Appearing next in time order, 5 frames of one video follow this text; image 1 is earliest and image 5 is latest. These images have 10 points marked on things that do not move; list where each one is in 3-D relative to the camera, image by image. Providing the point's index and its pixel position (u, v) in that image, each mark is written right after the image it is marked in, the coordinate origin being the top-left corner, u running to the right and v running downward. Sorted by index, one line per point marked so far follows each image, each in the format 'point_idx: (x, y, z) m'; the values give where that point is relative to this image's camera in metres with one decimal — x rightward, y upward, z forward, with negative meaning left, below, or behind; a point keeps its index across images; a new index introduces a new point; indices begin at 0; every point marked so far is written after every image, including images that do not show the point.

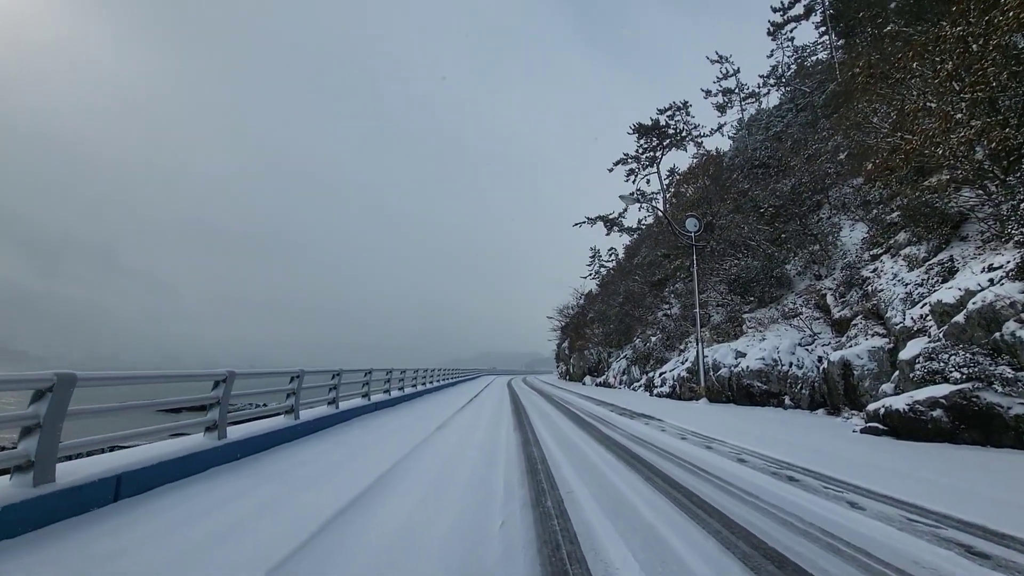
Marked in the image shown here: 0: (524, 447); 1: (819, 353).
0: (+0.2, -2.1, +5.8) m
1: (+6.6, -1.4, +9.2) m
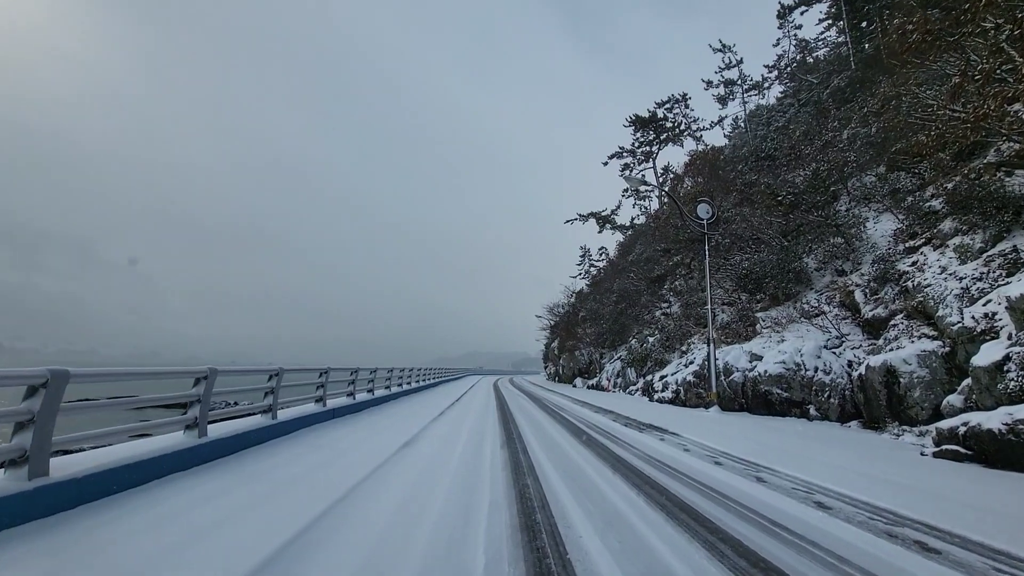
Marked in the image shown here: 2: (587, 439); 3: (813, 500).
0: (0.0, -1.9, +4.5) m
1: (+6.4, -1.3, +8.1) m
2: (+1.1, -2.2, +6.5) m
3: (+2.3, -1.6, +3.3) m
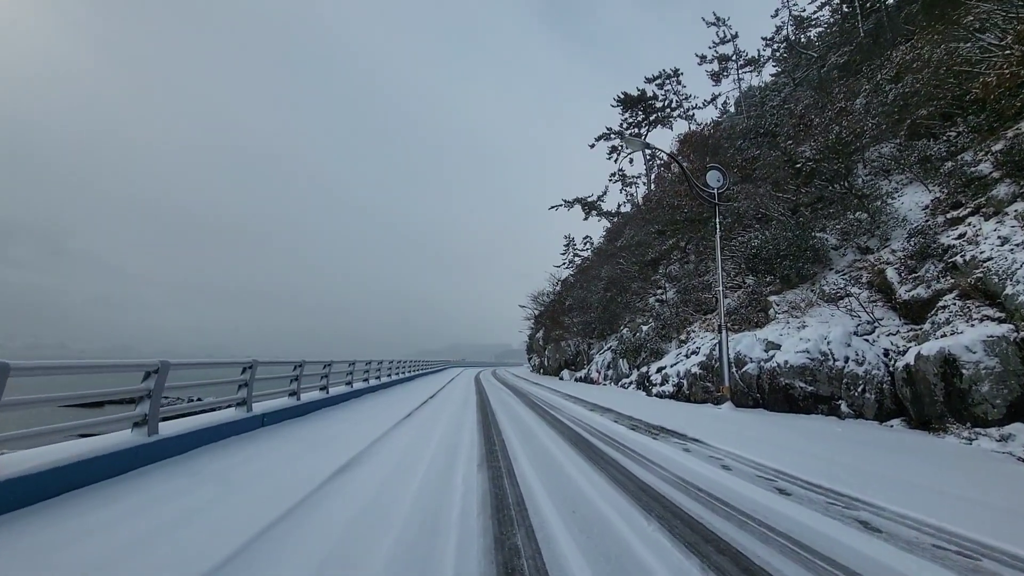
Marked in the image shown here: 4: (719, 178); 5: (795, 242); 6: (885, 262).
0: (-0.1, -1.6, +3.1) m
1: (+6.1, -0.9, +7.0) m
2: (+0.9, -1.9, +5.2) m
3: (+2.2, -1.4, +2.1) m
4: (+5.5, +2.9, +11.2) m
5: (+6.6, +1.1, +10.0) m
6: (+7.1, +0.5, +8.1) m
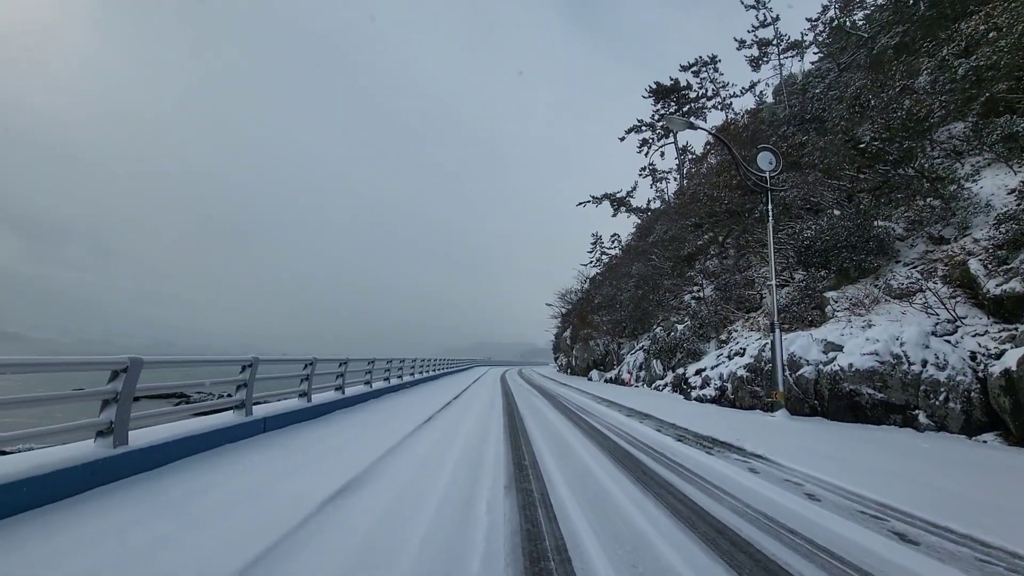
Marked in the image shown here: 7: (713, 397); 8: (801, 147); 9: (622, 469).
0: (+0.1, -1.5, +2.6) m
1: (+6.5, -0.8, +6.0) m
2: (+1.2, -1.8, +4.6) m
3: (+2.4, -1.3, +1.4) m
4: (+6.2, +3.0, +10.2) m
5: (+7.2, +1.2, +9.0) m
6: (+7.6, +0.6, +7.1) m
7: (+4.5, -2.4, +9.5) m
8: (+9.2, +4.5, +13.7) m
9: (+0.9, -1.6, +3.6) m
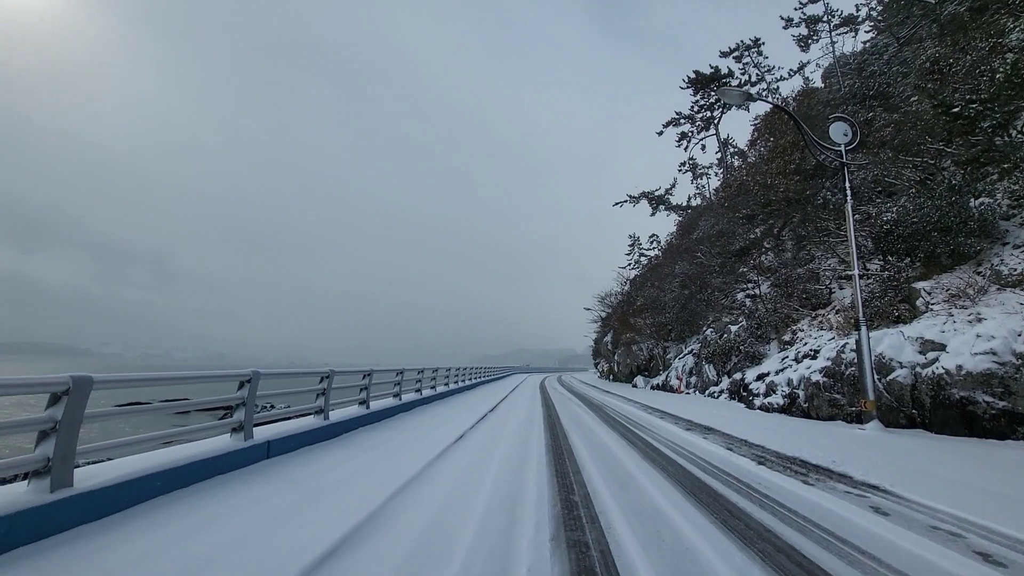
0: (+0.3, -1.4, +1.9) m
1: (+7.0, -0.6, +4.8) m
2: (+1.6, -1.7, +3.8) m
3: (+2.5, -1.1, +0.5) m
4: (+6.9, +3.1, +9.1) m
5: (+7.9, +1.4, +7.8) m
6: (+8.1, +0.8, +5.9) m
7: (+5.3, -2.3, +8.4) m
8: (+10.1, +4.7, +12.3) m
9: (+1.3, -1.5, +2.8) m
